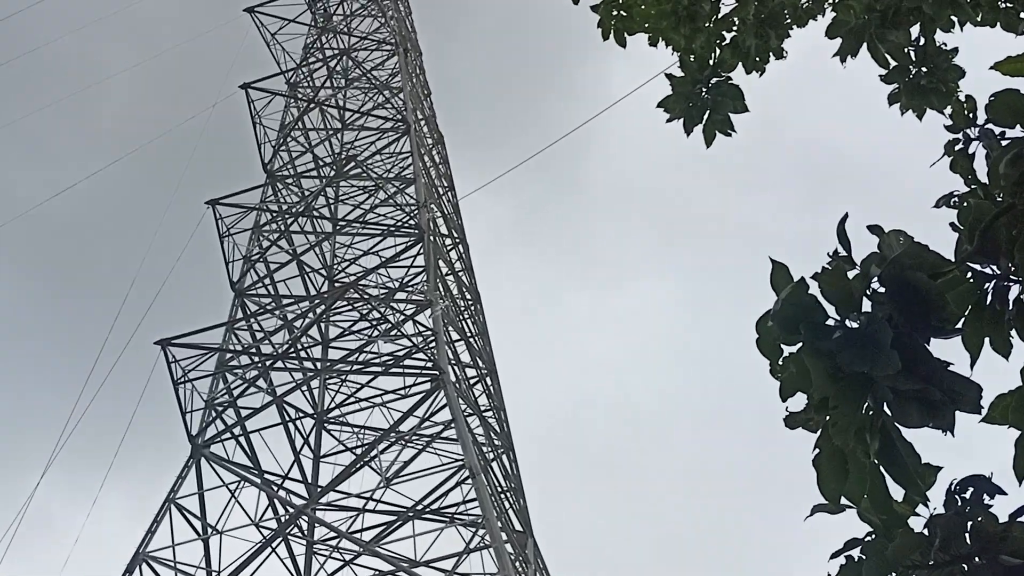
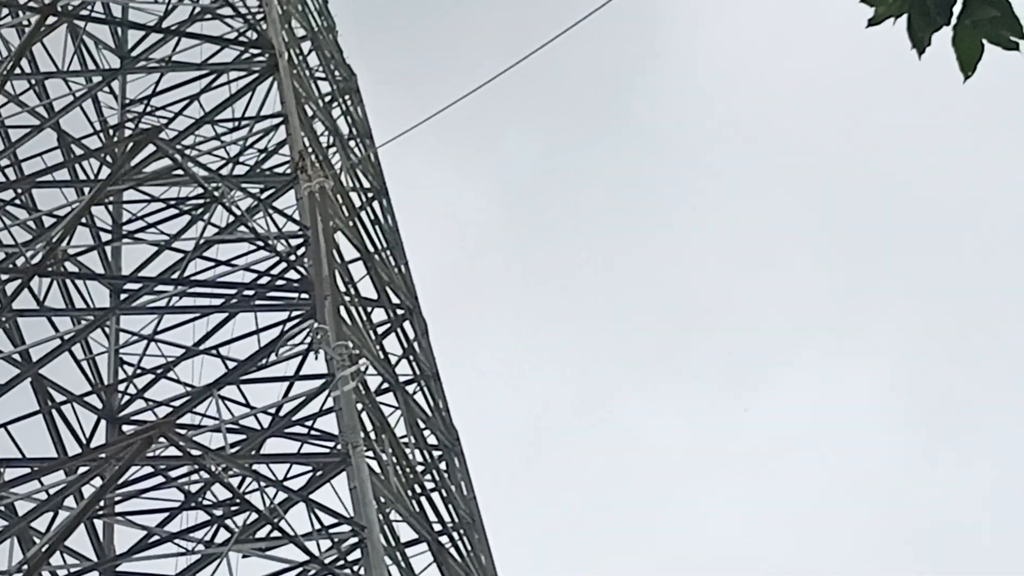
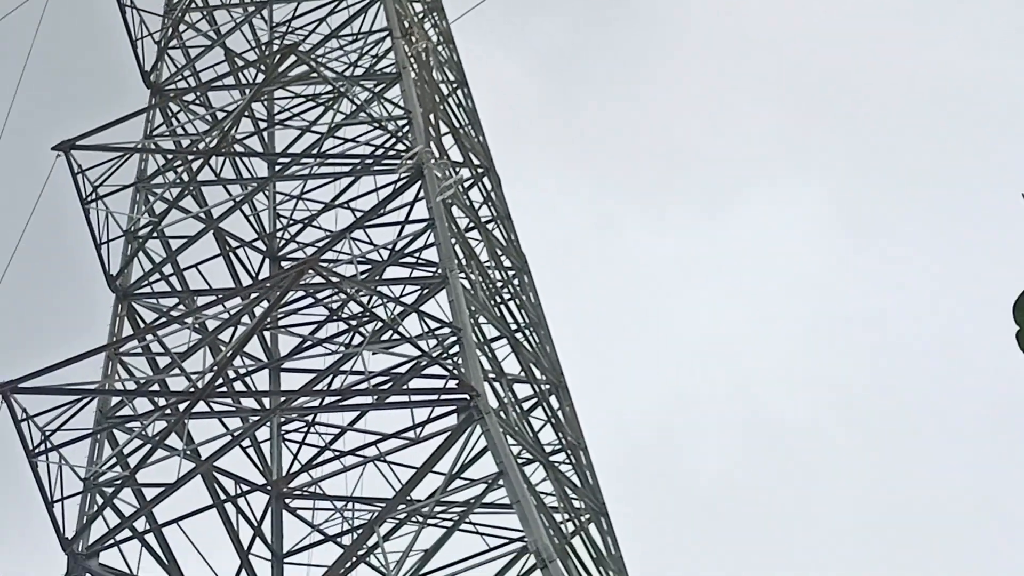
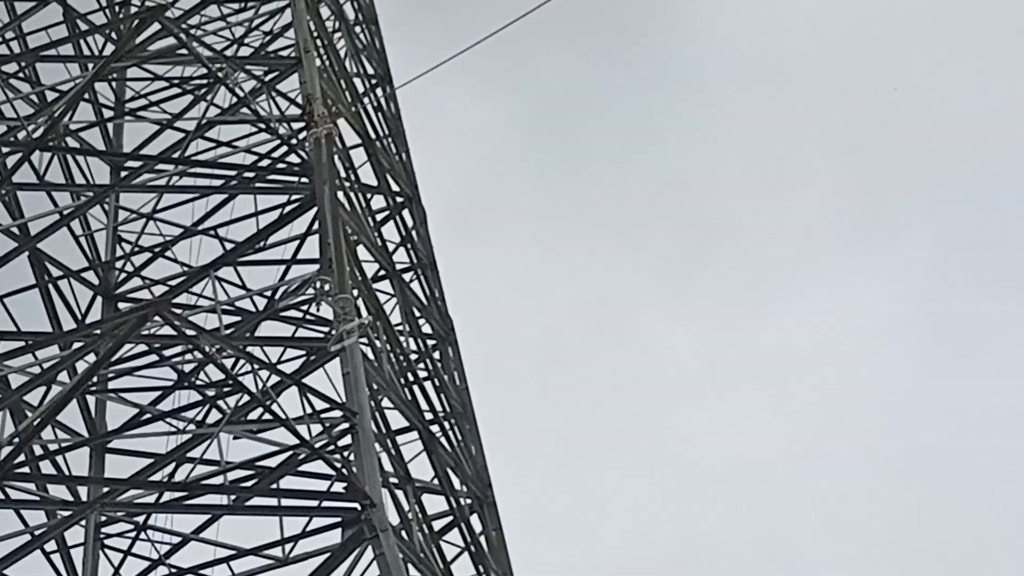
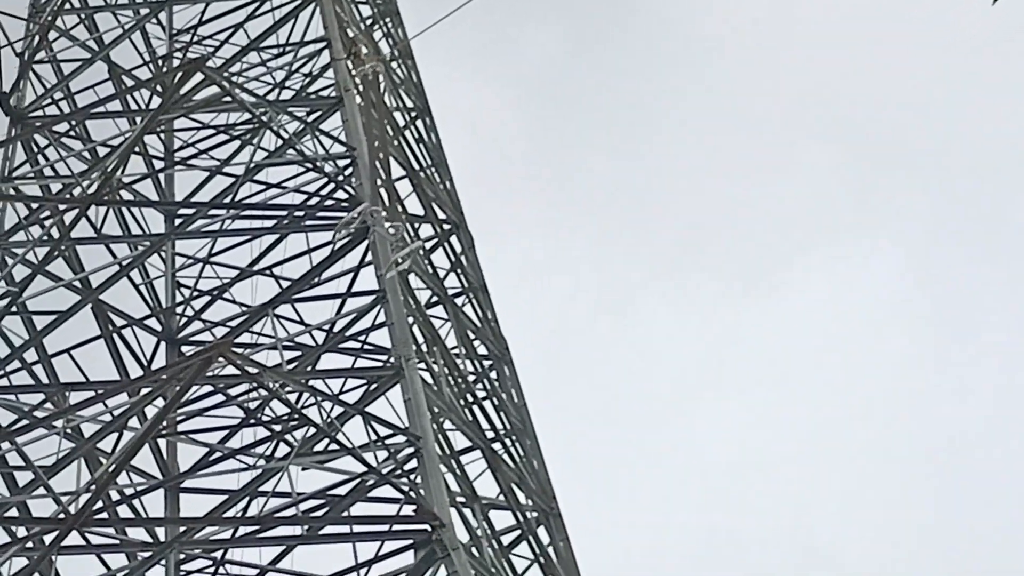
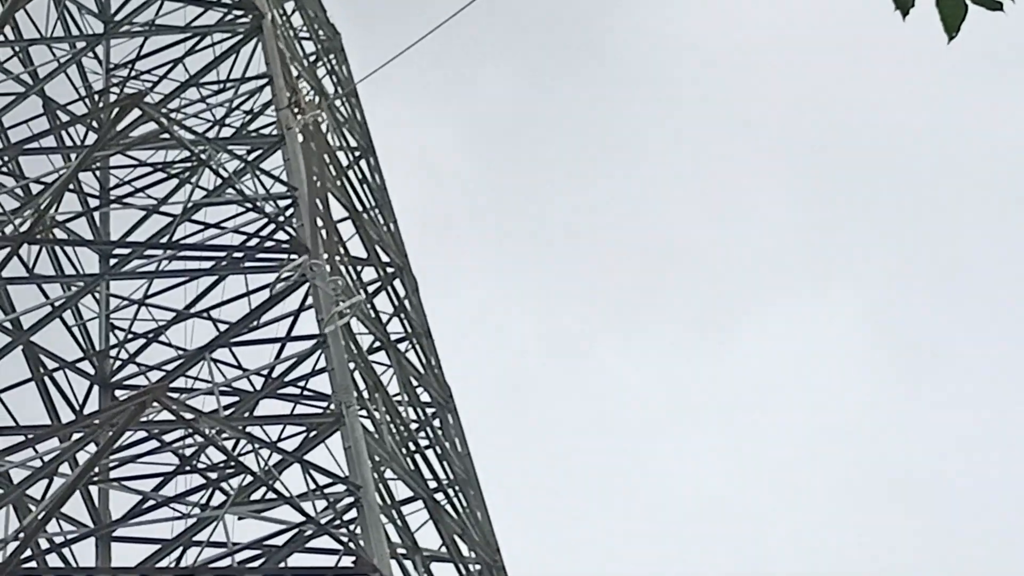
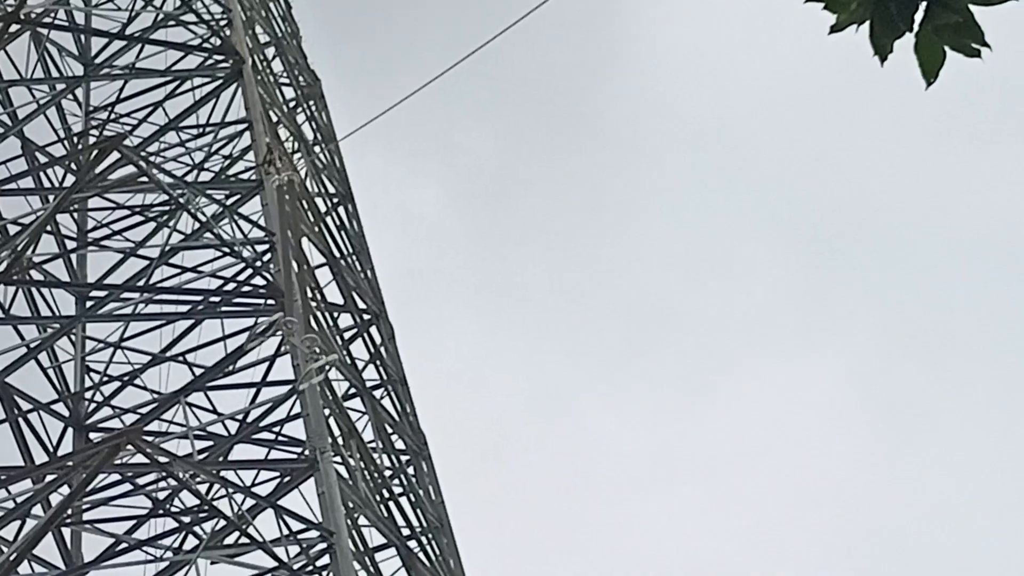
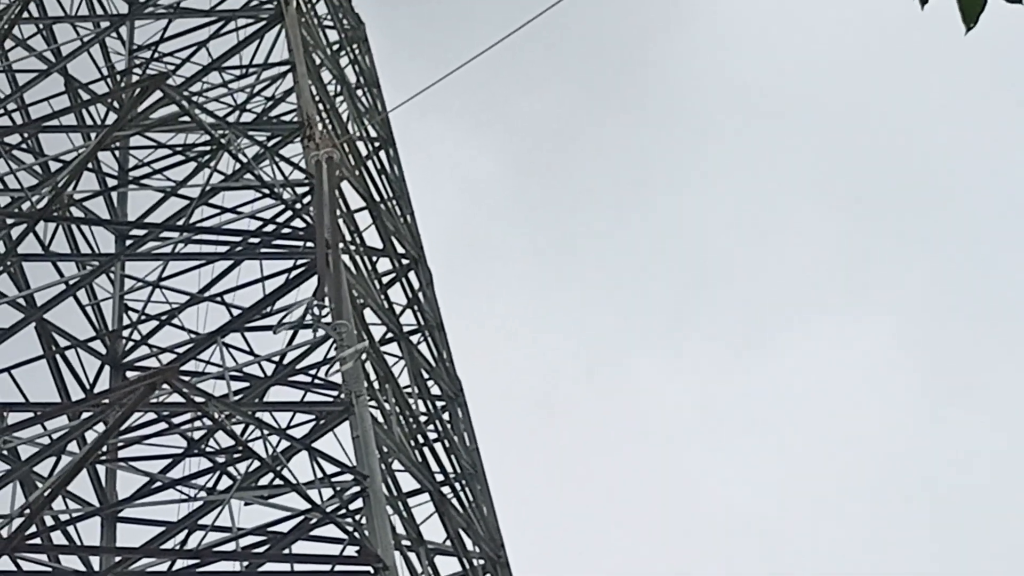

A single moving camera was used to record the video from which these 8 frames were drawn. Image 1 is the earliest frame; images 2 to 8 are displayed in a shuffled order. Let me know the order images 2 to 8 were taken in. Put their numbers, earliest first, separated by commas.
4, 8, 2, 7, 6, 5, 3
